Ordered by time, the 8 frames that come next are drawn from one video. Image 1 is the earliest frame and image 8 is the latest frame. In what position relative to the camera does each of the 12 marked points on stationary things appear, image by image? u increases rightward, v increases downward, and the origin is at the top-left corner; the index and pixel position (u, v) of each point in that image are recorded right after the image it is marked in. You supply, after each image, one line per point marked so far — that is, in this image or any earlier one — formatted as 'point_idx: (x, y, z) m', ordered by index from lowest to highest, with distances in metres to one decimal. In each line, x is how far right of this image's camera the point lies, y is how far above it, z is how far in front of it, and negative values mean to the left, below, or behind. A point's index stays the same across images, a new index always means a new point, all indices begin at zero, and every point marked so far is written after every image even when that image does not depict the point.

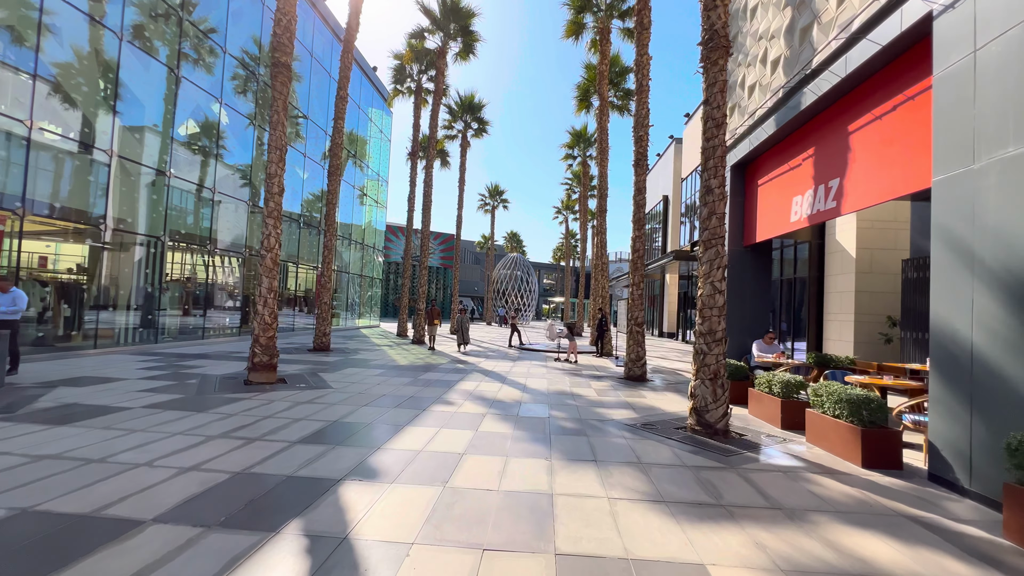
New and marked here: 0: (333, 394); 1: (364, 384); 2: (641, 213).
0: (-3.1, -1.9, +7.9) m
1: (-3.0, -1.9, +9.1) m
2: (+3.2, +1.9, +11.0) m
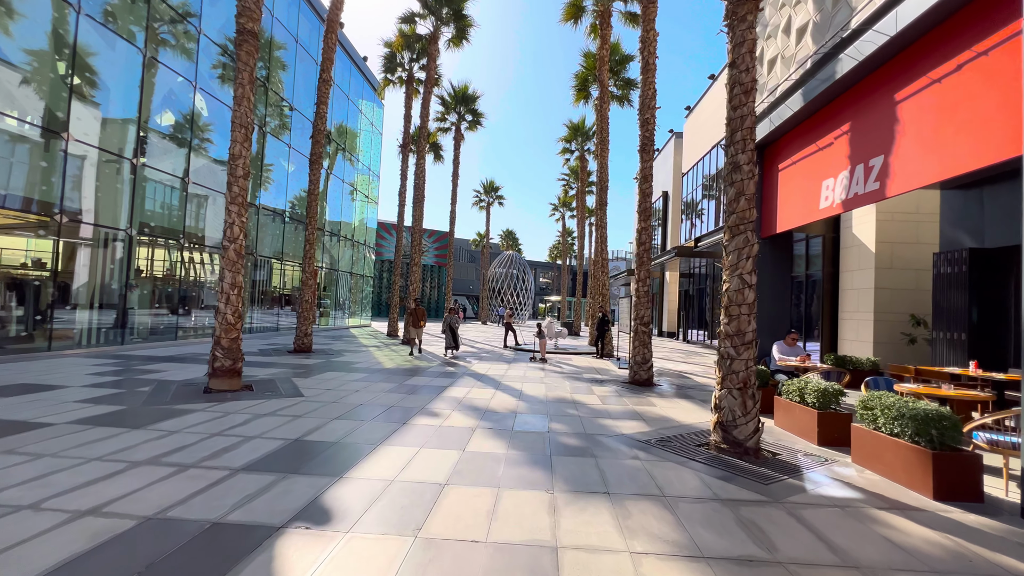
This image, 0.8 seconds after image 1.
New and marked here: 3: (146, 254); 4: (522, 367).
0: (-3.2, -1.8, +6.9) m
1: (-3.1, -1.8, +8.1) m
2: (+3.1, +1.9, +10.1) m
3: (-11.9, +1.1, +14.5) m
4: (+0.3, -2.2, +12.3) m
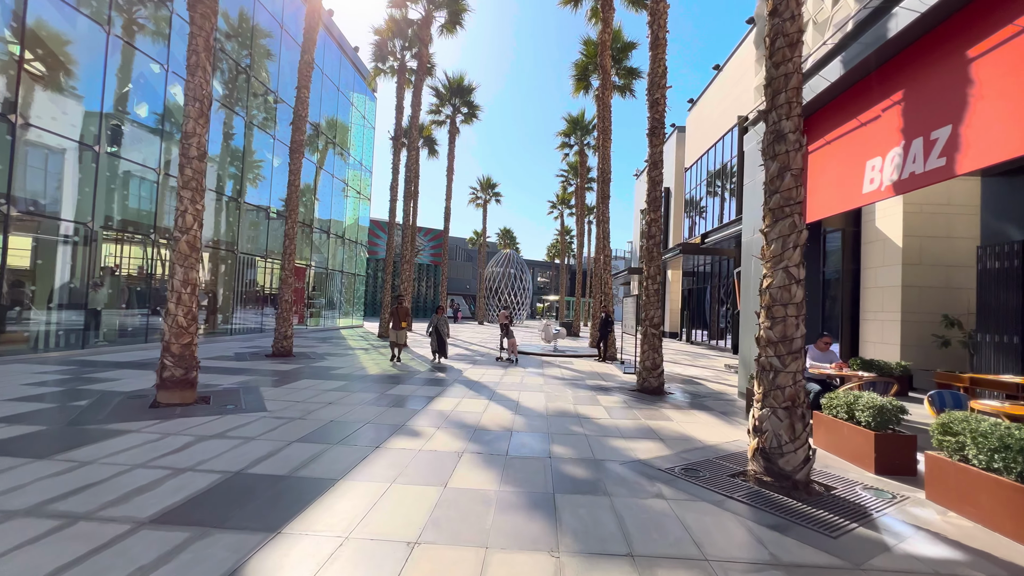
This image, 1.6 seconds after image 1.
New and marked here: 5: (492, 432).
0: (-3.3, -1.7, +6.0) m
1: (-3.2, -1.8, +7.1) m
2: (+3.0, +2.0, +9.2) m
3: (-12.0, +1.1, +13.5) m
4: (+0.2, -2.1, +11.3) m
5: (-0.3, -1.8, +5.8) m
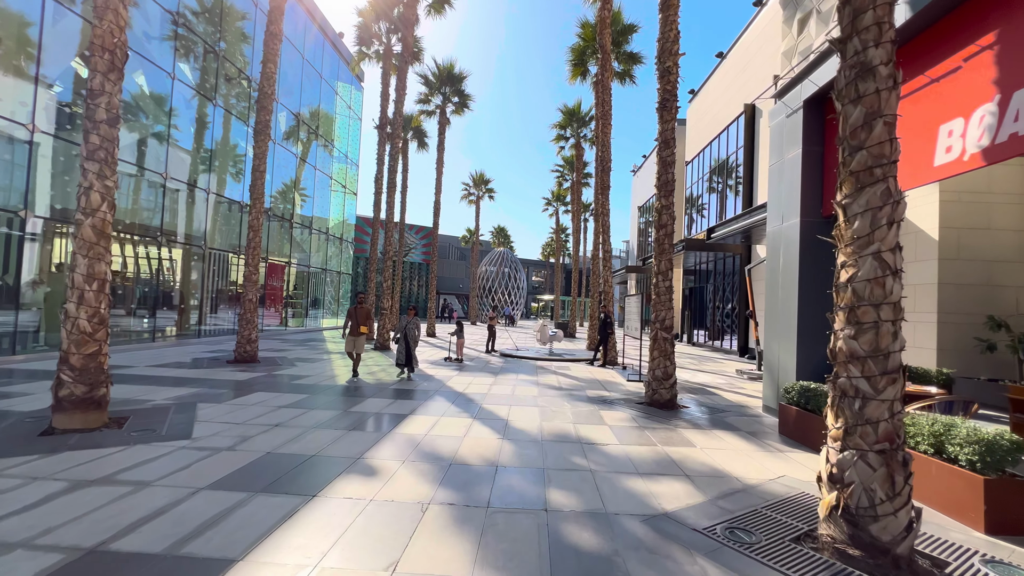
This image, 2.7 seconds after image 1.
0: (-3.4, -1.7, +4.7) m
1: (-3.3, -1.8, +5.9) m
2: (+2.8, +2.0, +8.0) m
3: (-12.2, +1.2, +12.1) m
4: (0.0, -2.1, +10.1) m
5: (-0.4, -1.8, +4.5) m
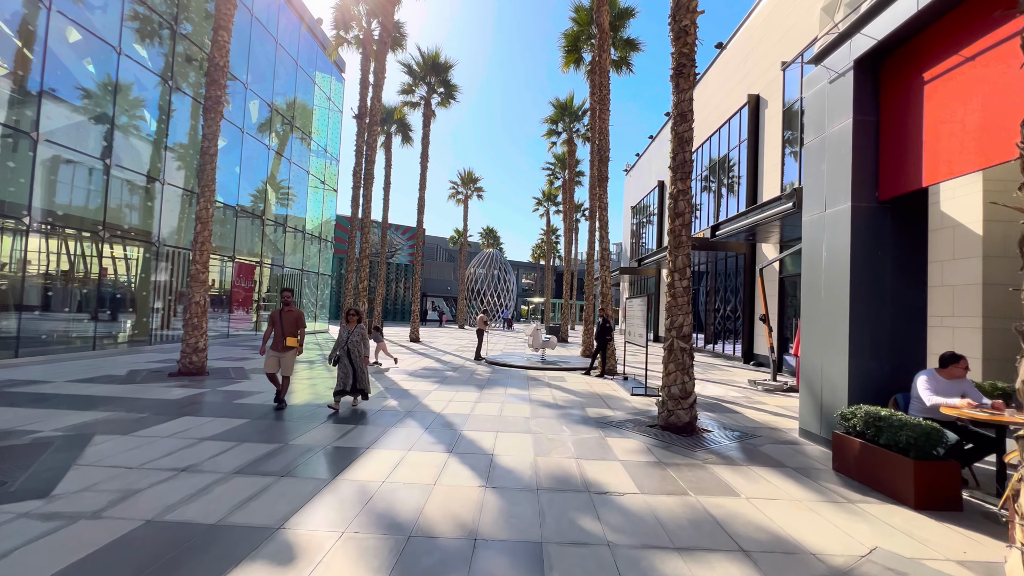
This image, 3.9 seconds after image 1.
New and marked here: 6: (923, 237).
0: (-3.6, -1.7, +3.3) m
1: (-3.5, -1.7, +4.4) m
2: (+2.6, +2.0, +6.7) m
3: (-12.5, +1.1, +10.5) m
4: (-0.3, -2.1, +8.7) m
5: (-0.5, -1.8, +3.2) m
6: (+5.1, +0.6, +5.6) m
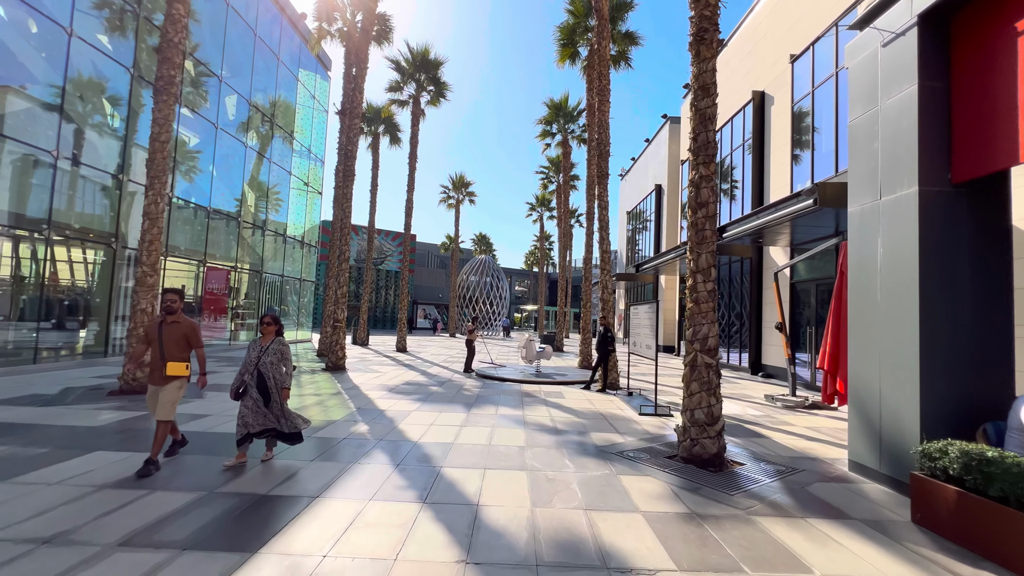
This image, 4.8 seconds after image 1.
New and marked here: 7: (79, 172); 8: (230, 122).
0: (-3.6, -1.7, +2.1) m
1: (-3.5, -1.8, +3.3) m
2: (+2.5, +2.0, +5.7) m
3: (-12.7, +1.0, +9.2) m
4: (-0.4, -2.2, +7.6) m
5: (-0.6, -1.8, +2.0) m
6: (+5.0, +0.6, +4.6) m
7: (-12.8, +3.4, +13.5) m
8: (-12.1, +7.1, +19.3) m
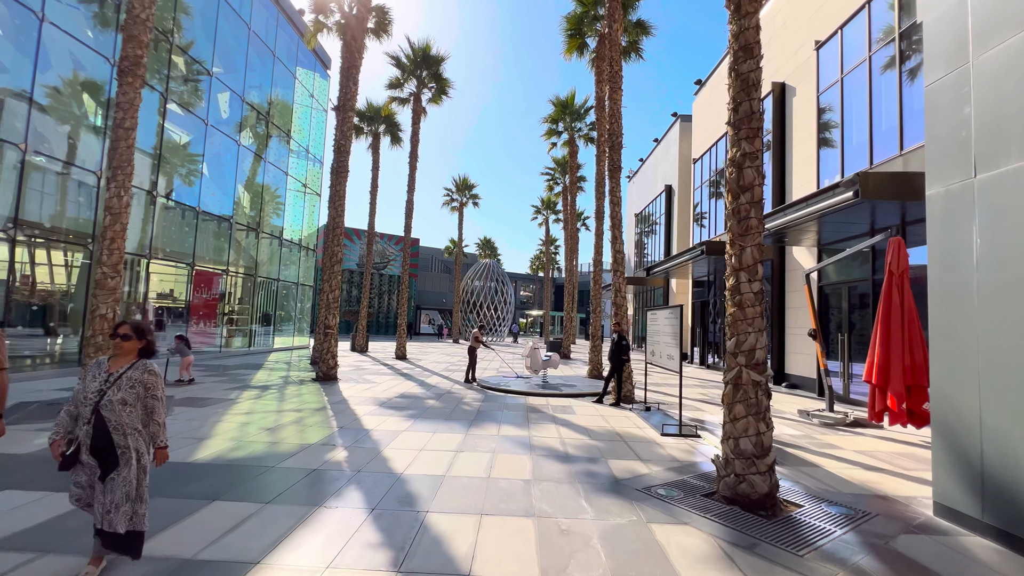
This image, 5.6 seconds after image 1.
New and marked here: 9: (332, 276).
0: (-3.6, -1.7, +1.1) m
1: (-3.5, -1.7, +2.3) m
2: (+2.6, +2.0, +4.7) m
3: (-12.6, +1.0, +8.4) m
4: (-0.3, -2.2, +6.6) m
5: (-0.6, -1.7, +1.0) m
6: (+5.0, +0.6, +3.5) m
7: (-12.7, +3.3, +12.7) m
8: (-11.9, +6.9, +18.6) m
9: (-5.3, +0.4, +13.1) m
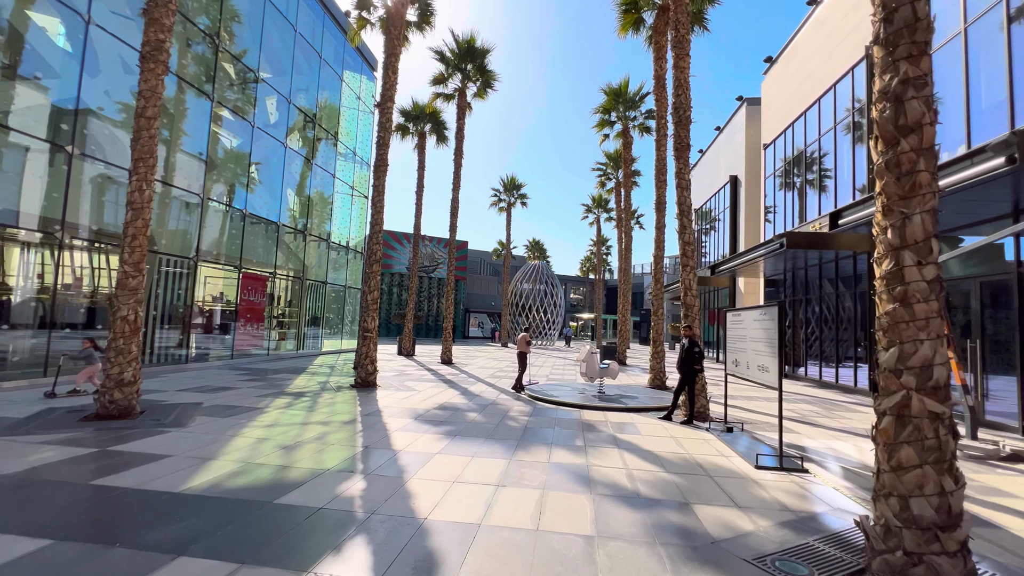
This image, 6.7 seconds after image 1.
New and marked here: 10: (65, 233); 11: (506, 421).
0: (-3.6, -1.6, +0.3) m
1: (-3.3, -1.7, +1.5) m
2: (+3.0, +2.1, +3.2) m
3: (-11.7, +0.9, +8.6) m
4: (+0.3, -2.2, +5.4) m
5: (-0.5, -1.6, -0.1) m
6: (+5.3, +0.7, +1.8) m
7: (-11.3, +3.2, +12.9) m
8: (-10.0, +6.8, +18.7) m
9: (-3.9, +0.3, +12.4) m
10: (-11.3, +1.4, +11.4) m
11: (-0.2, -2.4, +8.1) m
